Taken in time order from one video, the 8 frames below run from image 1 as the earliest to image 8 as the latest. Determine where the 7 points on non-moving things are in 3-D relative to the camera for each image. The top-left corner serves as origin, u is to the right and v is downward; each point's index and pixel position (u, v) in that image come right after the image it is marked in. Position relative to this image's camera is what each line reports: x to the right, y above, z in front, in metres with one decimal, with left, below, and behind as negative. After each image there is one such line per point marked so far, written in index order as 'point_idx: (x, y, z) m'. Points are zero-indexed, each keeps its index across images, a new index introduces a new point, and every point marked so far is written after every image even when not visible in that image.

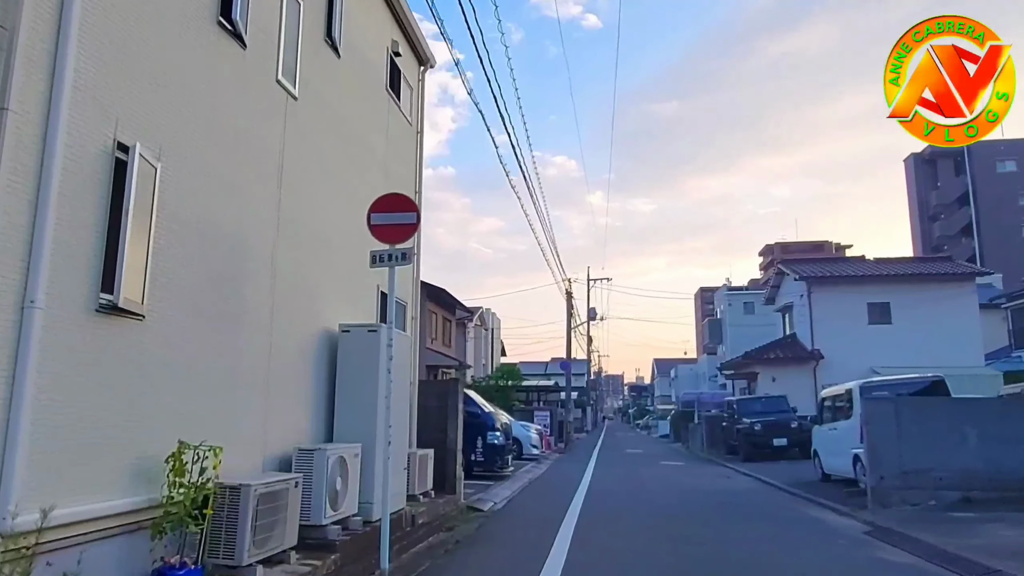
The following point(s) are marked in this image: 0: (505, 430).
0: (-0.1, -2.7, +16.2) m
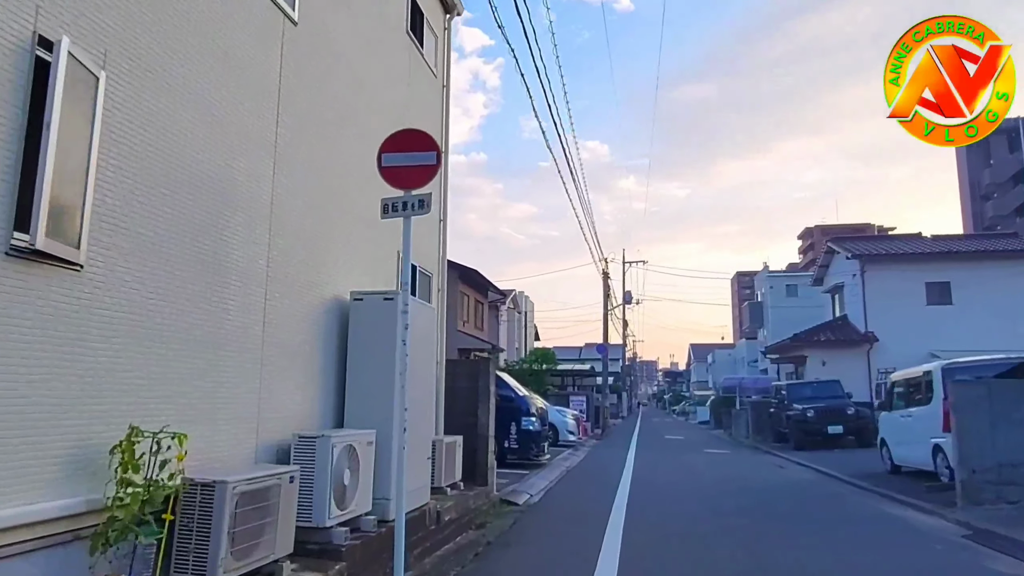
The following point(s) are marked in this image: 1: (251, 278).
0: (+0.5, -2.2, +15.1) m
1: (-1.5, +0.1, +5.1) m
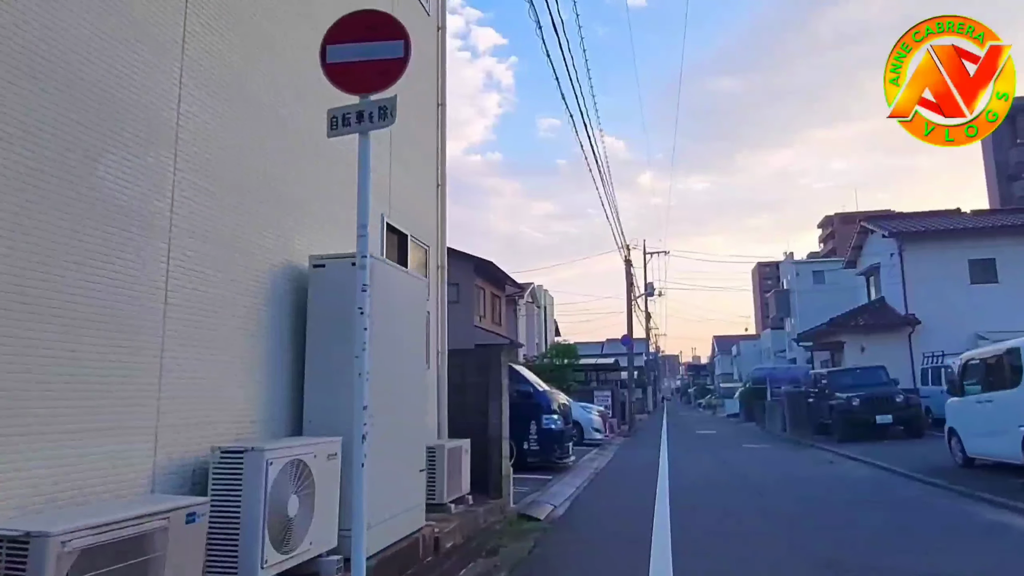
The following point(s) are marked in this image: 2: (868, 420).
0: (+0.8, -2.0, +13.6) m
1: (-1.5, +0.3, +3.5) m
2: (+7.9, -2.9, +19.2) m
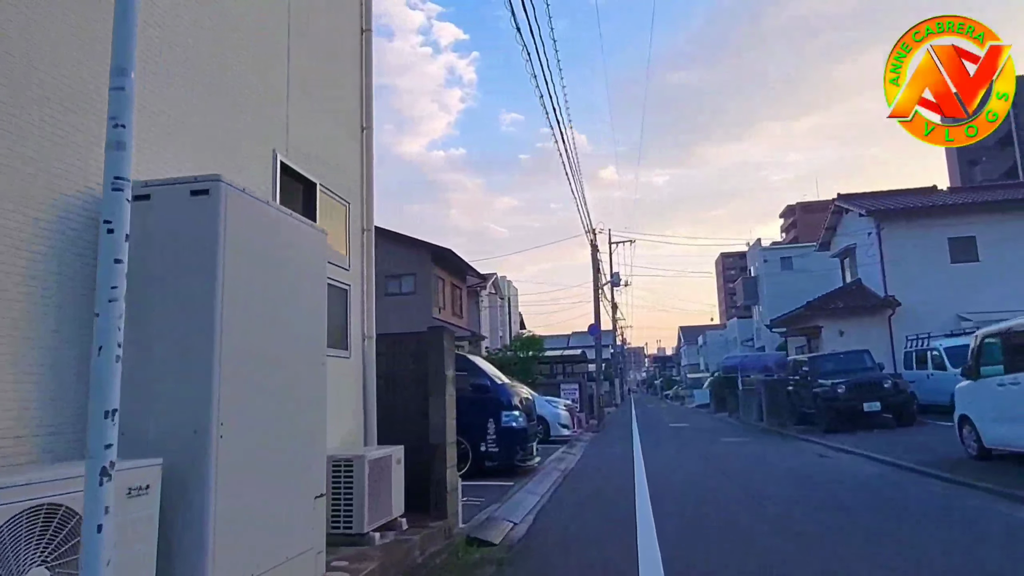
0: (+0.2, -1.7, +11.9) m
1: (-1.8, +0.5, +1.8) m
2: (+7.1, -2.5, +17.8) m
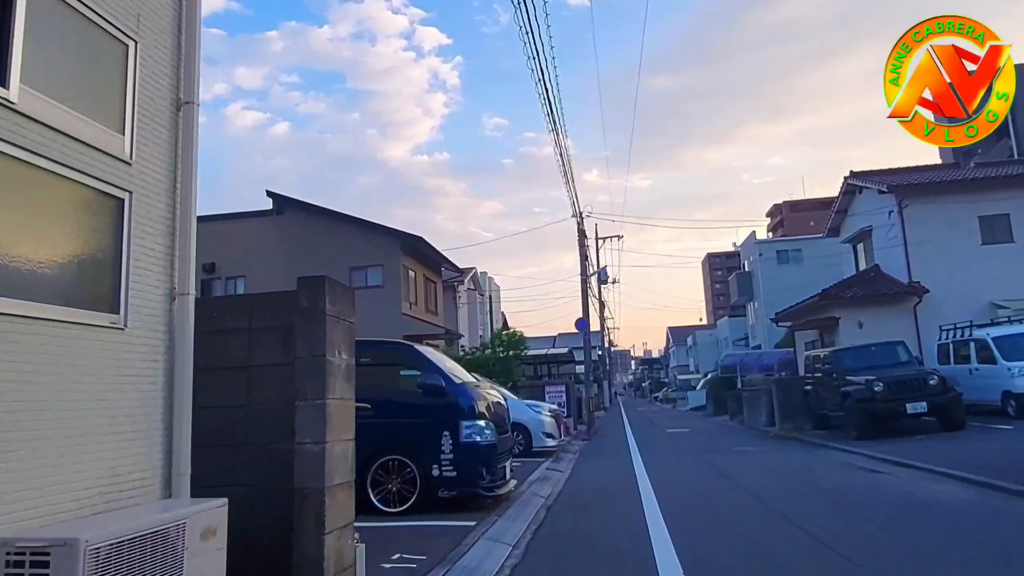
0: (-0.2, -1.3, +9.0) m
1: (-2.0, +0.8, -1.2) m
2: (+6.7, -2.1, +14.9) m
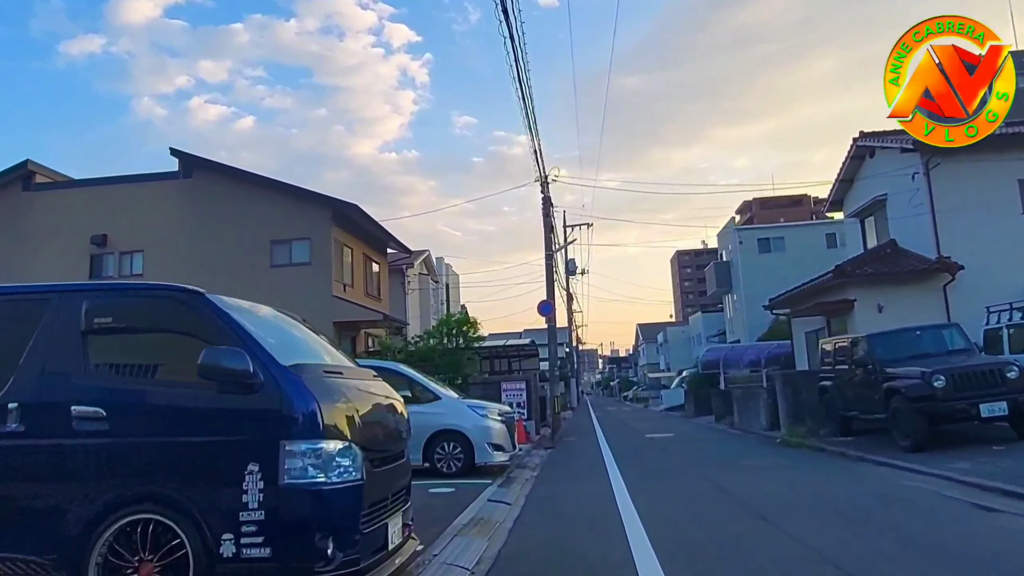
0: (-0.8, -0.8, +4.9) m
1: (-2.2, +1.4, -5.3) m
2: (+5.8, -1.6, +11.1) m
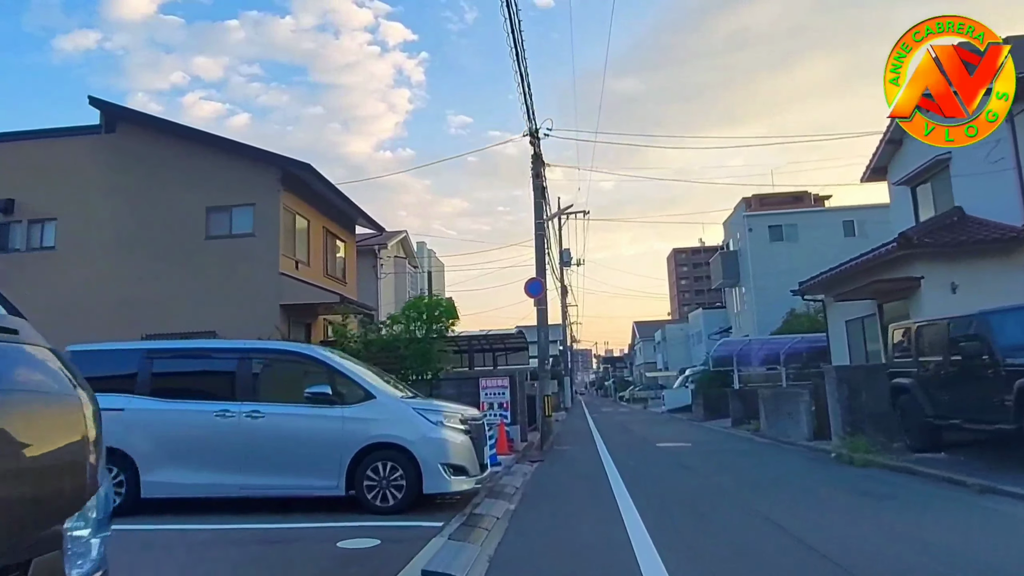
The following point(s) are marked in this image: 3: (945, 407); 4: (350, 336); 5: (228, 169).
0: (-1.0, -0.3, +1.1) m
1: (-2.4, +1.9, -9.1) m
2: (+5.5, -1.2, +7.4) m
3: (+5.3, -1.5, +10.7) m
4: (-3.4, -1.0, +18.2) m
5: (-6.3, +2.6, +19.1) m
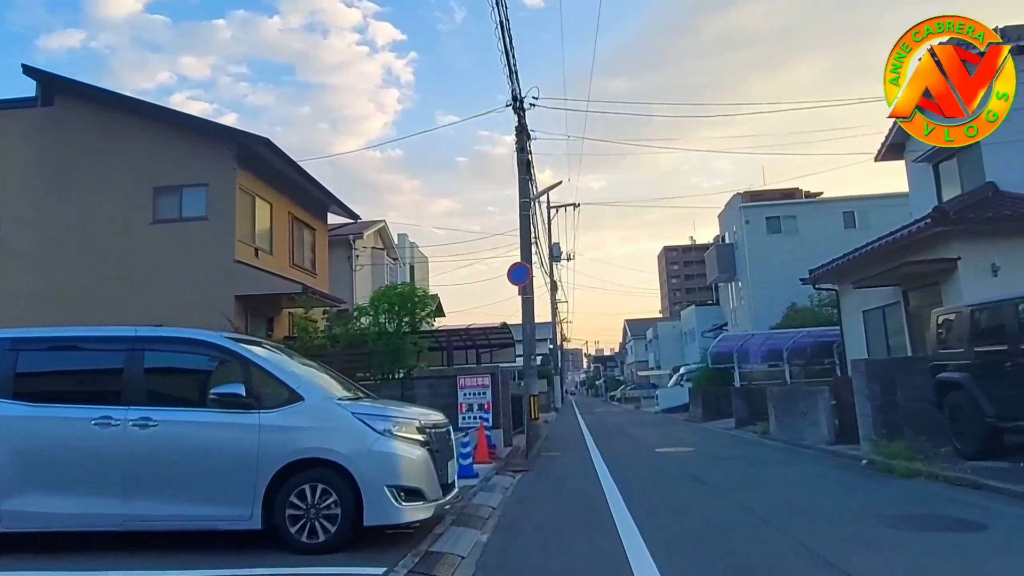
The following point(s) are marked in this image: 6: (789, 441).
0: (-1.2, -0.1, -0.7) m
1: (-2.4, +2.1, -11.0) m
2: (+5.3, -0.9, +5.6) m
3: (+5.0, -1.2, +8.9) m
4: (-3.8, -0.8, +16.3) m
5: (-6.6, +2.8, +17.2) m
6: (+4.8, -2.7, +15.4) m
